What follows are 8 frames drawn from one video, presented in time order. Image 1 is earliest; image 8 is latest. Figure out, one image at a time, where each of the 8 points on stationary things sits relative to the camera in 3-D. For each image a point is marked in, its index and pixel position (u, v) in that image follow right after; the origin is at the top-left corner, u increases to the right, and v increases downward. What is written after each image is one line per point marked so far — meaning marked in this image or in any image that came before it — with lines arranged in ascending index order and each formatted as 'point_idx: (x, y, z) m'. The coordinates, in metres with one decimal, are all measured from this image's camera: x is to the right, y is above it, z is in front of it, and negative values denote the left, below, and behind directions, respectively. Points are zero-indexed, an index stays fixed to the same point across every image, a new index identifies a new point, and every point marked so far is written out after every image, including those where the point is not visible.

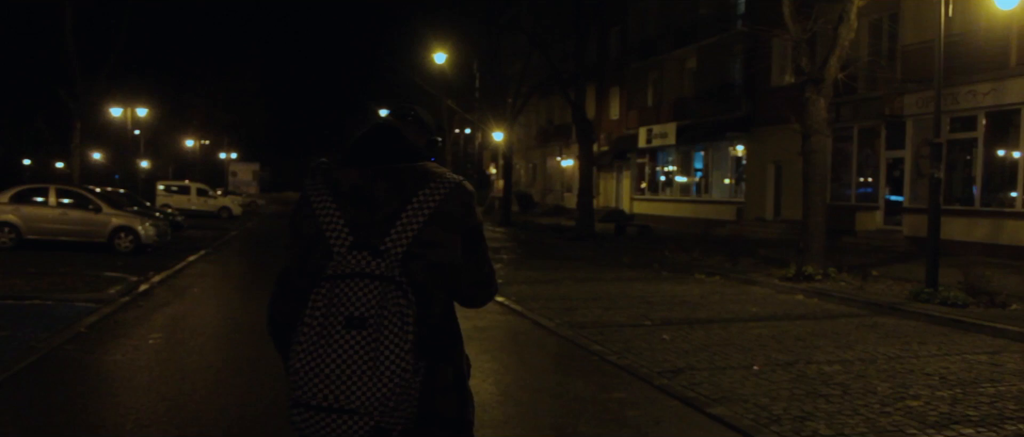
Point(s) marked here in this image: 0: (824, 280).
0: (+5.5, -1.1, +16.8) m
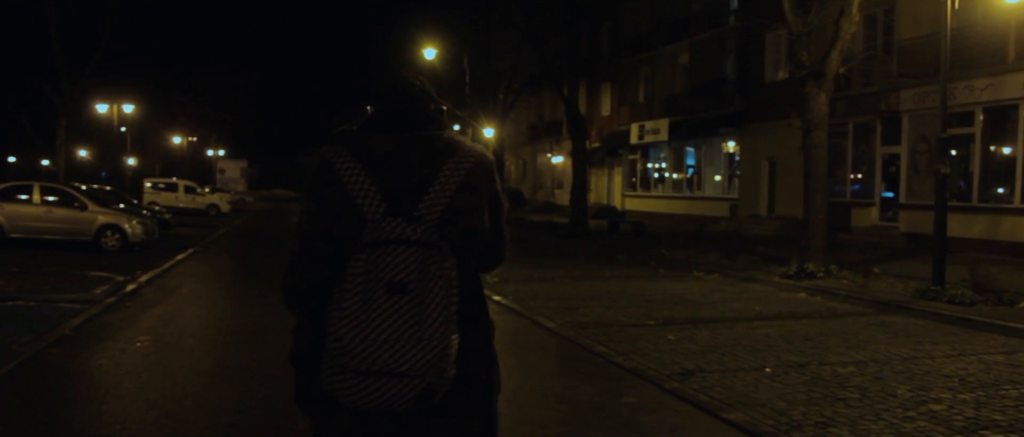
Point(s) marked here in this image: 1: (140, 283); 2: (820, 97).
0: (+5.5, -1.0, +16.5) m
1: (-5.9, -1.0, +15.2) m
2: (+5.4, +2.1, +16.7) m
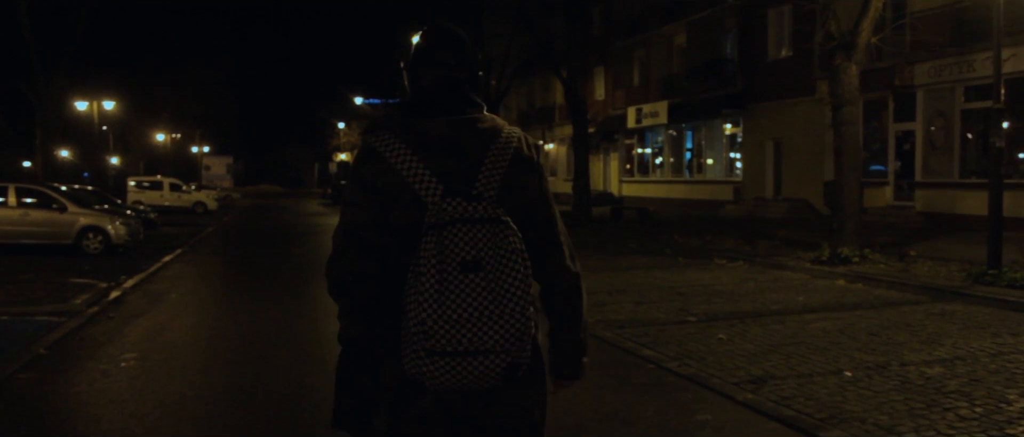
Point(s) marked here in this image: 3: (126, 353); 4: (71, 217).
0: (+5.7, -0.7, +15.5) m
1: (-5.7, -1.0, +14.0) m
2: (+5.5, +2.4, +15.6) m
3: (-3.6, -1.3, +8.9) m
4: (-9.1, 0.0, +19.8) m
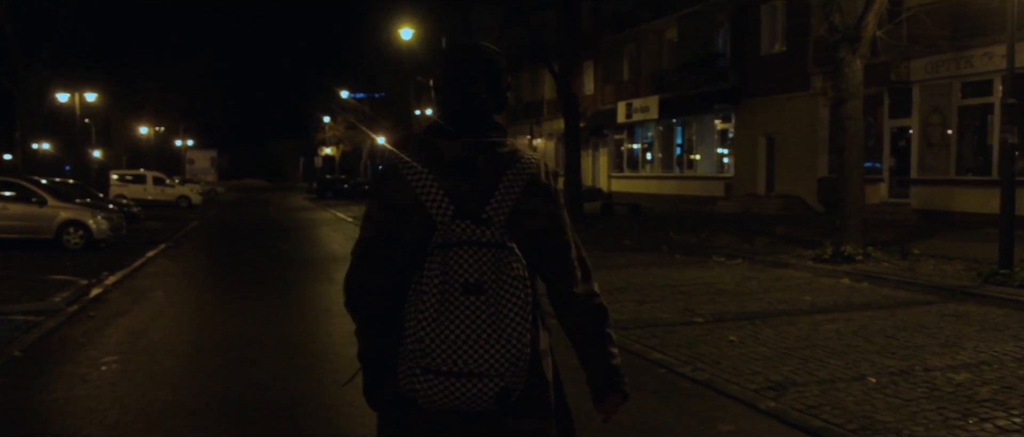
0: (+5.6, -0.7, +15.1) m
1: (-5.7, -1.0, +13.4) m
2: (+5.5, +2.5, +15.2) m
3: (-3.6, -1.2, +8.4) m
4: (-9.3, +0.2, +19.2) m
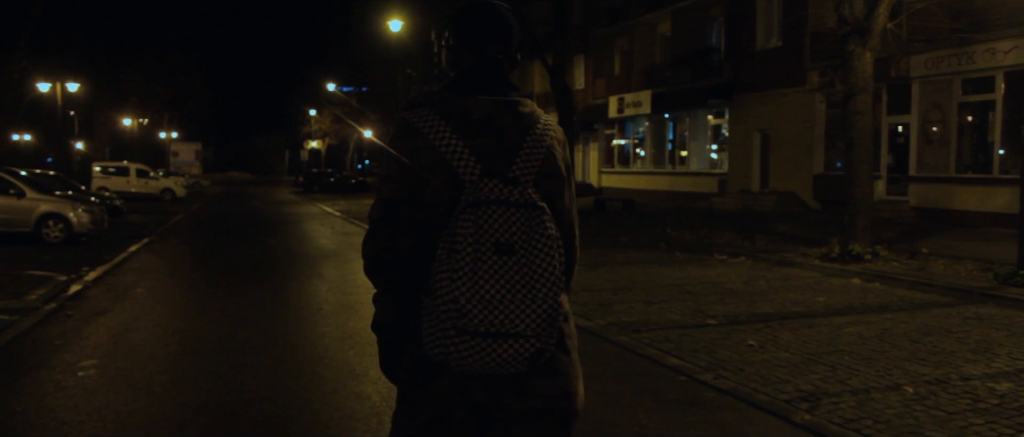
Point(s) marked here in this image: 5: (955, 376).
0: (+5.6, -0.6, +14.7) m
1: (-5.7, -0.9, +12.8) m
2: (+5.5, +2.5, +14.8) m
3: (-3.5, -1.2, +7.8) m
4: (-9.4, +0.3, +18.5) m
5: (+3.4, -1.2, +7.3) m
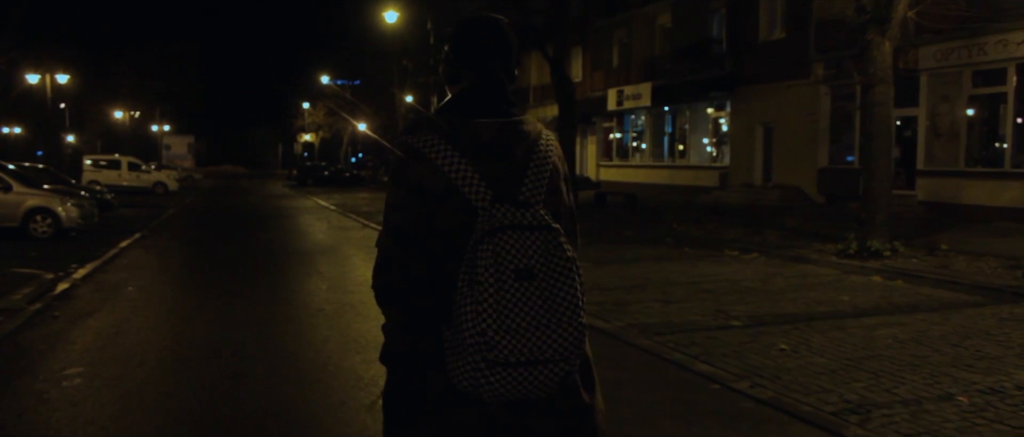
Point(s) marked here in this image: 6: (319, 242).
0: (+5.7, -0.6, +14.2) m
1: (-5.6, -0.8, +12.2) m
2: (+5.5, +2.6, +14.2) m
3: (-3.4, -1.1, +7.3) m
4: (-9.3, +0.4, +17.9) m
5: (+3.5, -1.2, +6.8) m
6: (-3.9, -0.5, +19.4) m
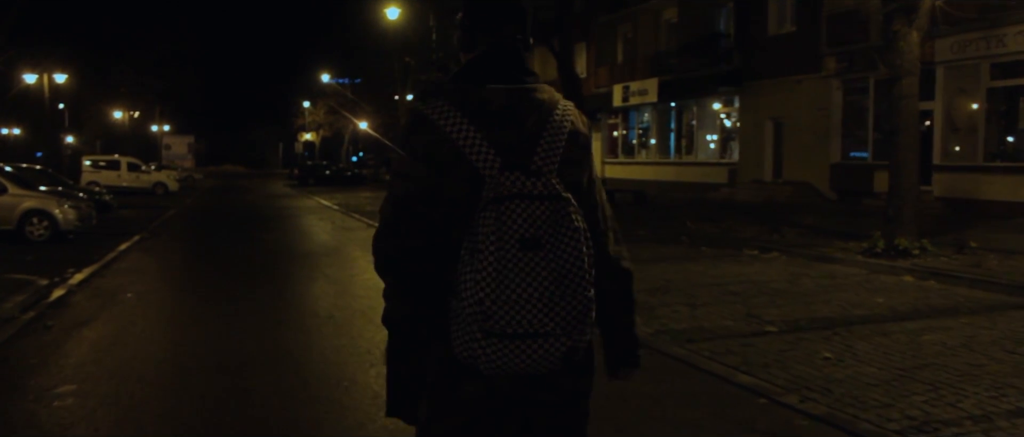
0: (+5.9, -0.5, +13.6) m
1: (-5.4, -0.8, +11.7) m
2: (+5.7, +2.6, +13.7) m
3: (-3.2, -1.2, +6.7) m
4: (-9.1, +0.3, +17.4) m
5: (+3.7, -1.2, +6.3) m
6: (-3.7, -0.5, +18.9) m
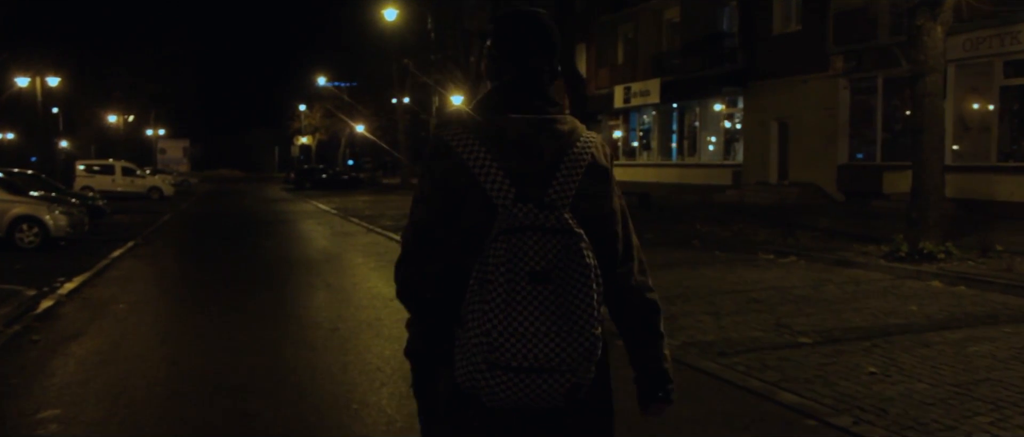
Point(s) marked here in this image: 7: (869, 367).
0: (+6.0, -0.6, +13.1) m
1: (-5.3, -0.9, +11.1) m
2: (+5.8, +2.6, +13.2) m
3: (-3.0, -1.2, +6.2) m
4: (-9.0, +0.2, +16.8) m
5: (+3.9, -1.2, +5.7) m
6: (-3.6, -0.6, +18.3) m
7: (+2.7, -1.1, +7.2) m
